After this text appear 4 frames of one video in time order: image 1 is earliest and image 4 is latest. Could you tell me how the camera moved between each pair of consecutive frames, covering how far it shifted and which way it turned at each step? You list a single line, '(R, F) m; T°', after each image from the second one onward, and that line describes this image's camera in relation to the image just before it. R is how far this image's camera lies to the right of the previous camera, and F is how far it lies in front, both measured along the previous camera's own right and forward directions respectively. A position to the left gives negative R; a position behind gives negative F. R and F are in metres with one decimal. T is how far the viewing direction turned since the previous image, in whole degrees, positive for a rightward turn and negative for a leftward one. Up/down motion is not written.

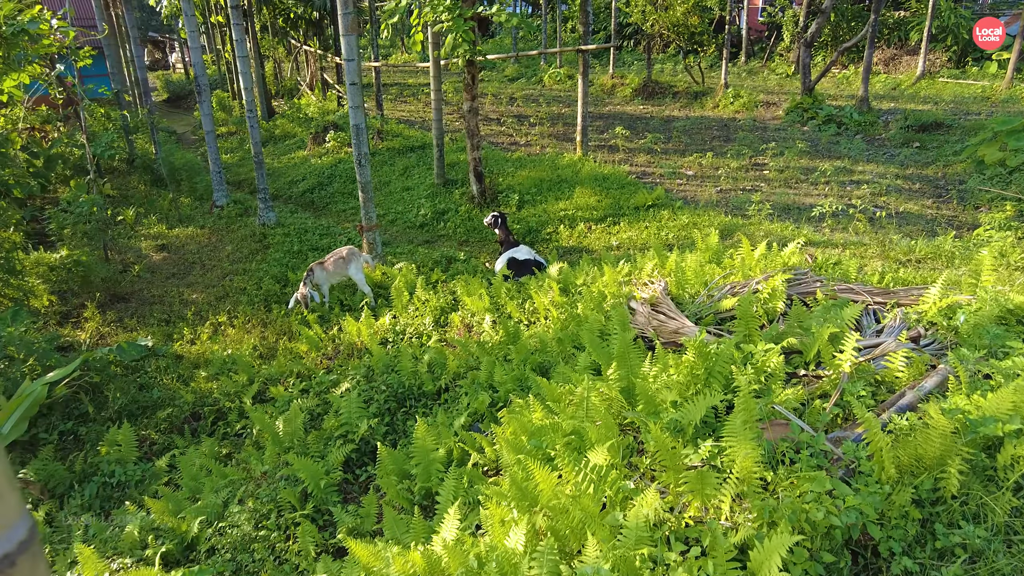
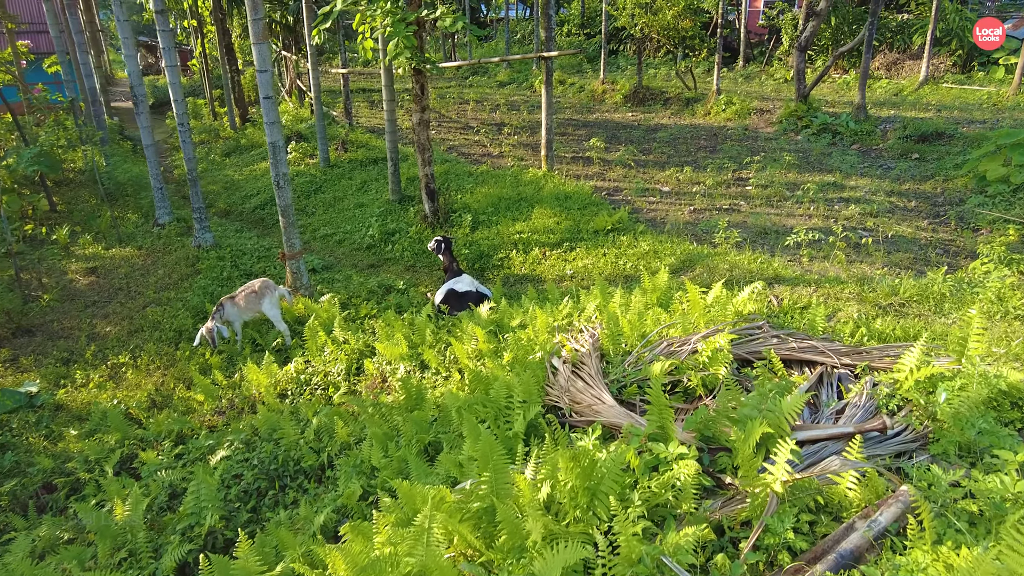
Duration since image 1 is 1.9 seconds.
(+0.6, +0.7) m; -1°
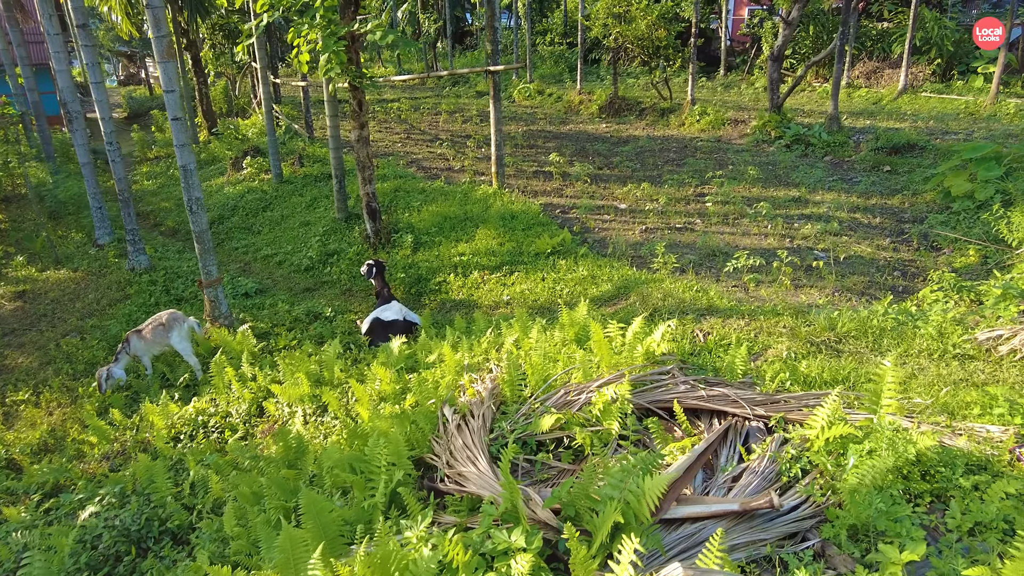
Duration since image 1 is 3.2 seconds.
(+0.6, +0.3) m; 0°
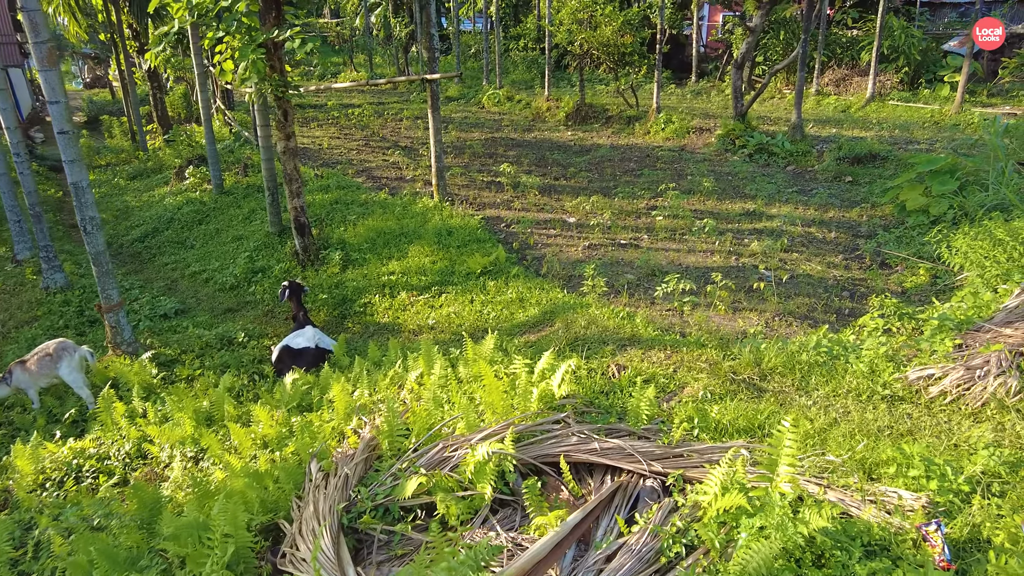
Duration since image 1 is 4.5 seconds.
(+0.5, +0.4) m; +1°
